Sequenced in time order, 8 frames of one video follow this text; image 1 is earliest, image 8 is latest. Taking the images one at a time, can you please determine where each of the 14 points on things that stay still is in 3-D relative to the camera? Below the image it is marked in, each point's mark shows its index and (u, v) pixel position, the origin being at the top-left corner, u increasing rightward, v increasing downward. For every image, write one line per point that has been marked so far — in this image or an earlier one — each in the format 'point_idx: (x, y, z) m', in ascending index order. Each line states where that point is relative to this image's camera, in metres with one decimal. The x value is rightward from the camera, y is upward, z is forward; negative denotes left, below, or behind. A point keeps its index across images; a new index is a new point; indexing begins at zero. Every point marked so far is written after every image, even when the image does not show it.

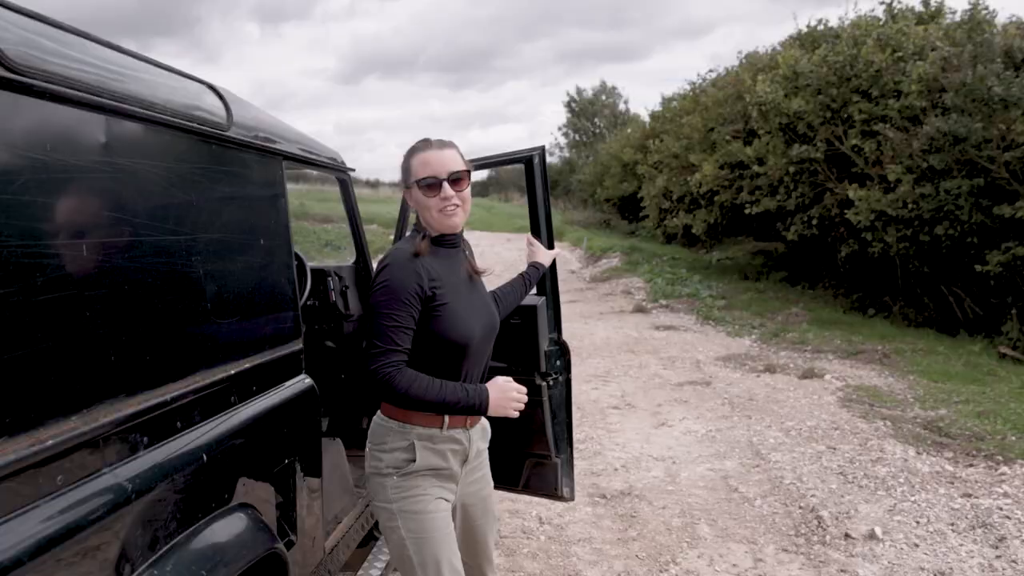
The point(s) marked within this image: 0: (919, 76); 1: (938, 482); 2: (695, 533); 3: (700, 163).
0: (+4.3, +2.3, +9.5) m
1: (+2.3, -1.0, +4.8) m
2: (+0.9, -1.2, +4.3) m
3: (+3.0, +2.0, +14.5) m
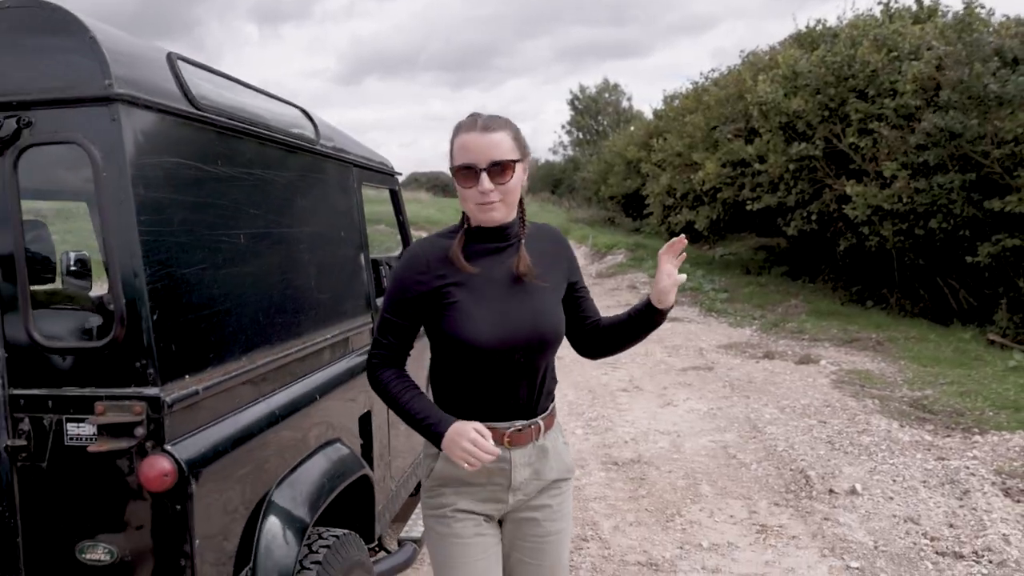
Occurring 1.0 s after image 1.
0: (+4.5, +2.4, +10.0) m
1: (+2.4, -0.9, +5.3) m
2: (+1.0, -1.1, +4.8) m
3: (+3.2, +2.1, +15.1) m
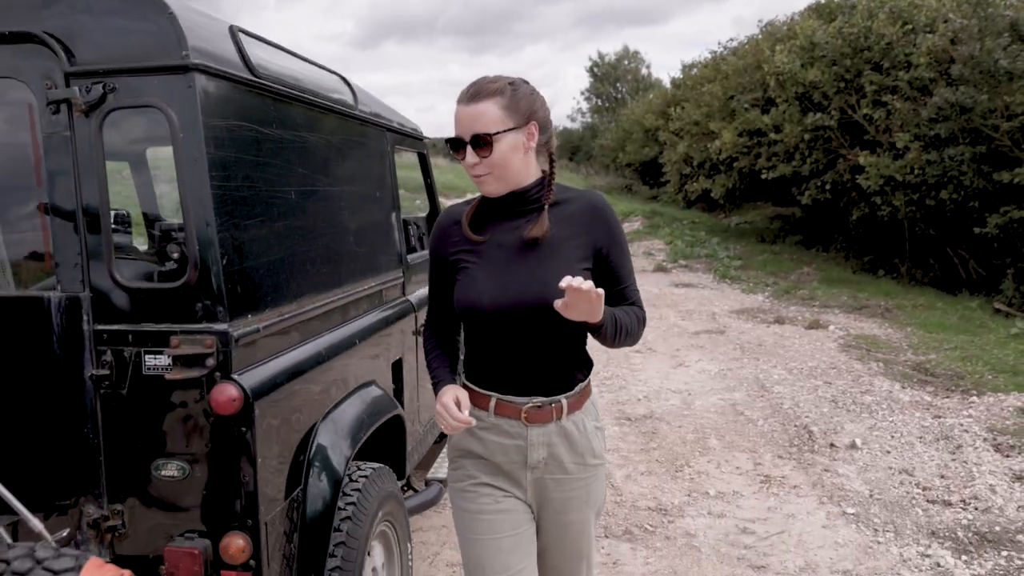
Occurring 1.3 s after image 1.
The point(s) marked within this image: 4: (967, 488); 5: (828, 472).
0: (+4.7, +2.7, +10.1) m
1: (+2.5, -0.7, +5.6) m
2: (+1.1, -0.9, +5.1) m
3: (+3.5, +2.7, +15.2) m
4: (+2.2, -0.9, +4.3) m
5: (+1.6, -0.9, +4.6) m
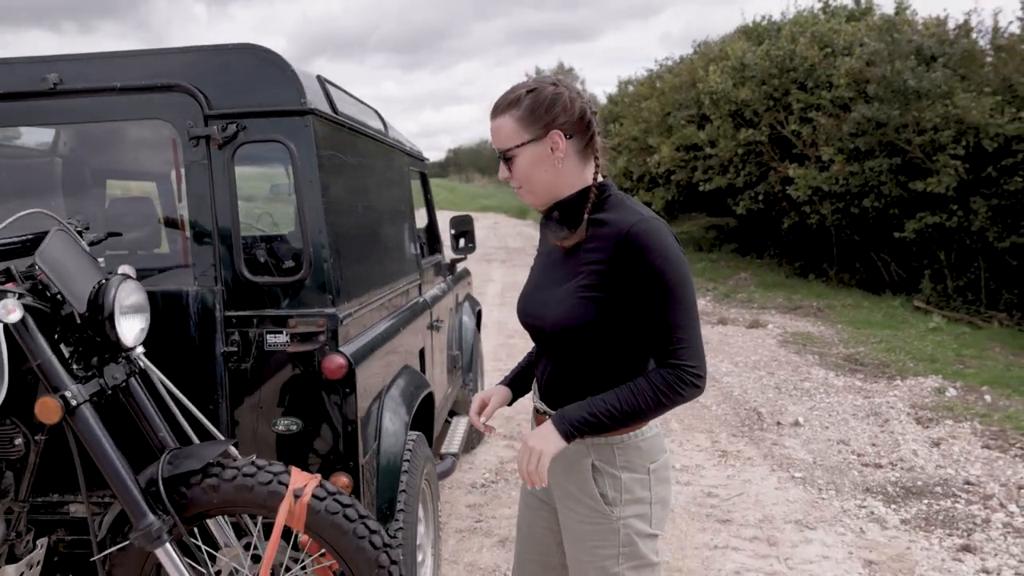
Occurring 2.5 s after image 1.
0: (+4.1, +2.7, +11.1) m
1: (+2.4, -0.7, +6.4) m
2: (+1.0, -0.9, +5.8) m
3: (+2.6, +2.5, +16.1) m
4: (+2.1, -0.9, +5.1) m
5: (+1.6, -0.9, +5.3) m
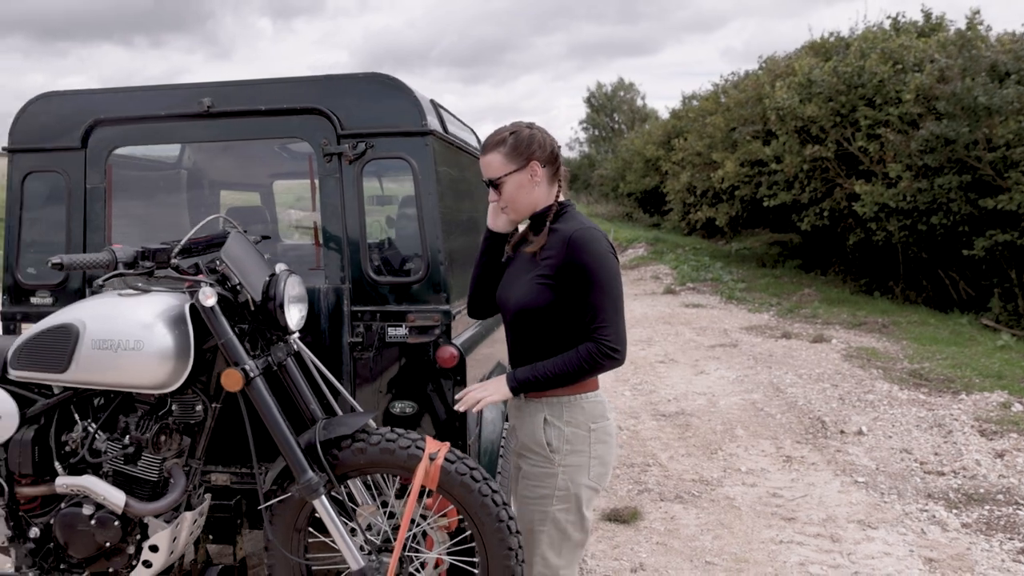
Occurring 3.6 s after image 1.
0: (+5.0, +2.5, +11.2) m
1: (+2.9, -0.8, +6.5) m
2: (+1.5, -1.0, +6.1) m
3: (+3.8, +2.3, +16.2) m
4: (+2.6, -1.0, +5.2) m
5: (+2.0, -1.0, +5.5) m
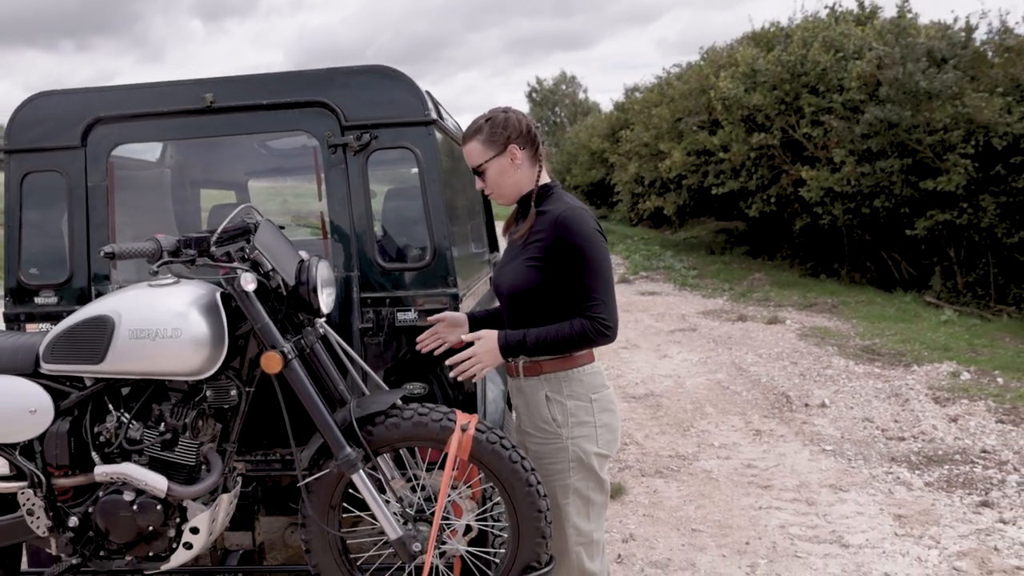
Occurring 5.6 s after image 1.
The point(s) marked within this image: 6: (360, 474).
0: (+4.4, +2.7, +11.6) m
1: (+2.7, -0.7, +6.8) m
2: (+1.3, -0.9, +6.3) m
3: (+2.9, +2.5, +16.6) m
4: (+2.5, -0.9, +5.5) m
5: (+1.9, -0.9, +5.8) m
6: (-0.4, -0.5, +2.3) m
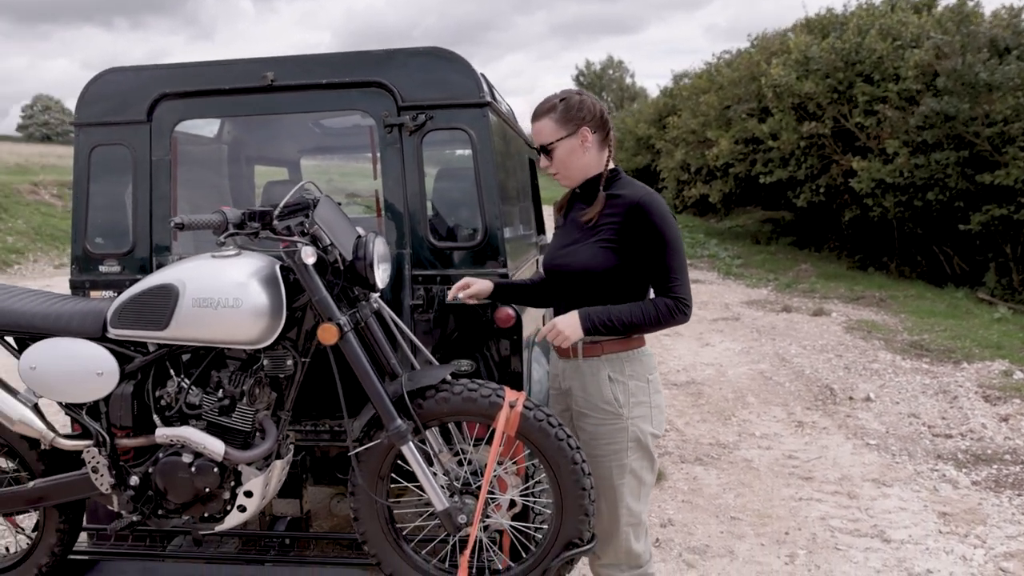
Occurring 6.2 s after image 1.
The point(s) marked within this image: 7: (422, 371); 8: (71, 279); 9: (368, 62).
0: (+5.1, +2.8, +11.4) m
1: (+3.0, -0.6, +6.7) m
2: (+1.6, -0.8, +6.3) m
3: (+3.8, +2.7, +16.4) m
4: (+2.7, -0.8, +5.5) m
5: (+2.2, -0.8, +5.8) m
6: (-0.3, -0.4, +2.3) m
7: (-0.3, -0.2, +2.5) m
8: (-1.6, 0.0, +3.3) m
9: (-0.5, +0.8, +3.1) m
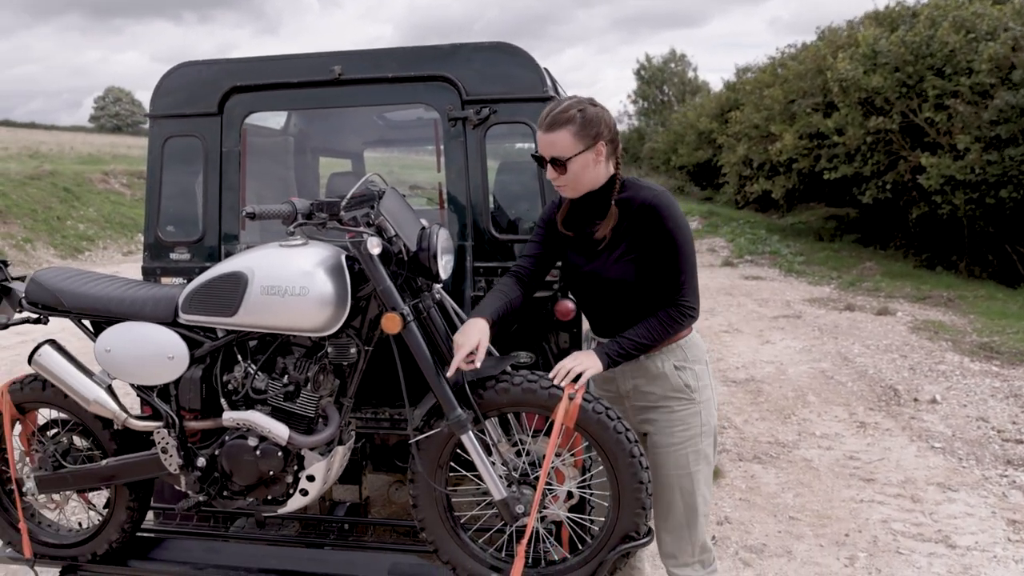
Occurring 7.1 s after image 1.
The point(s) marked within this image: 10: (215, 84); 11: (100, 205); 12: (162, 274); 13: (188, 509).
0: (+5.8, +2.8, +11.0) m
1: (+3.4, -0.6, +6.6) m
2: (+2.0, -0.8, +6.2) m
3: (+4.8, +2.8, +16.1) m
4: (+3.1, -0.8, +5.3) m
5: (+2.5, -0.8, +5.6) m
6: (-0.1, -0.4, +2.4) m
7: (-0.1, -0.2, +2.5) m
8: (-1.4, +0.1, +3.4) m
9: (-0.3, +0.8, +3.1) m
10: (-1.1, +0.8, +3.3) m
11: (-8.6, +1.8, +18.9) m
12: (-1.3, +0.1, +3.4) m
13: (-1.0, -0.7, +2.7) m
